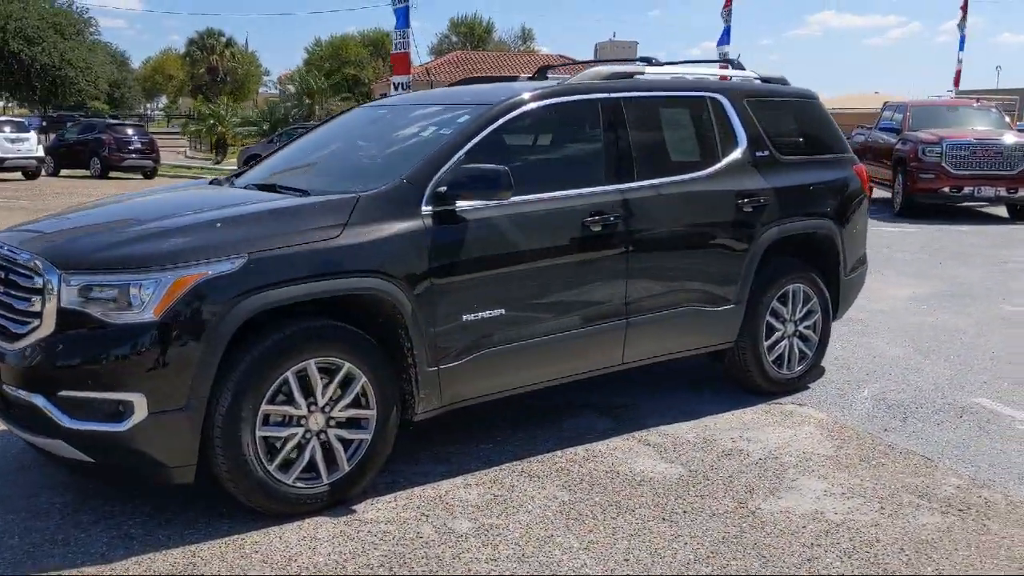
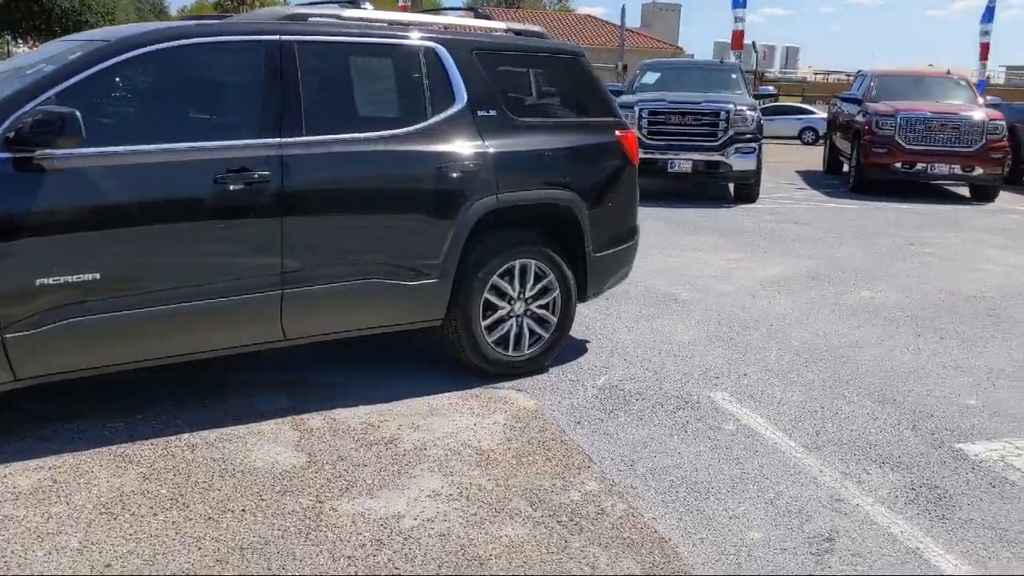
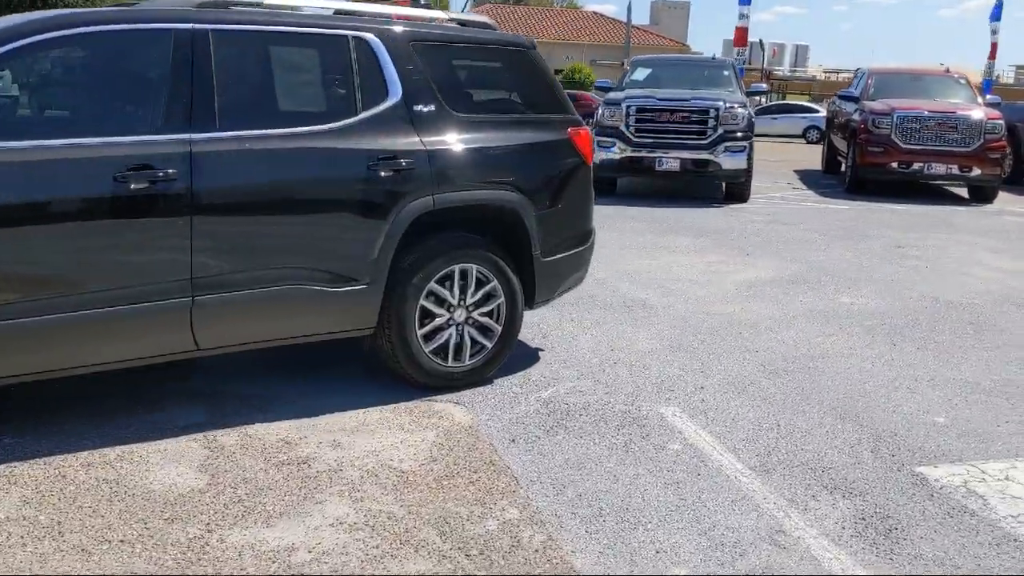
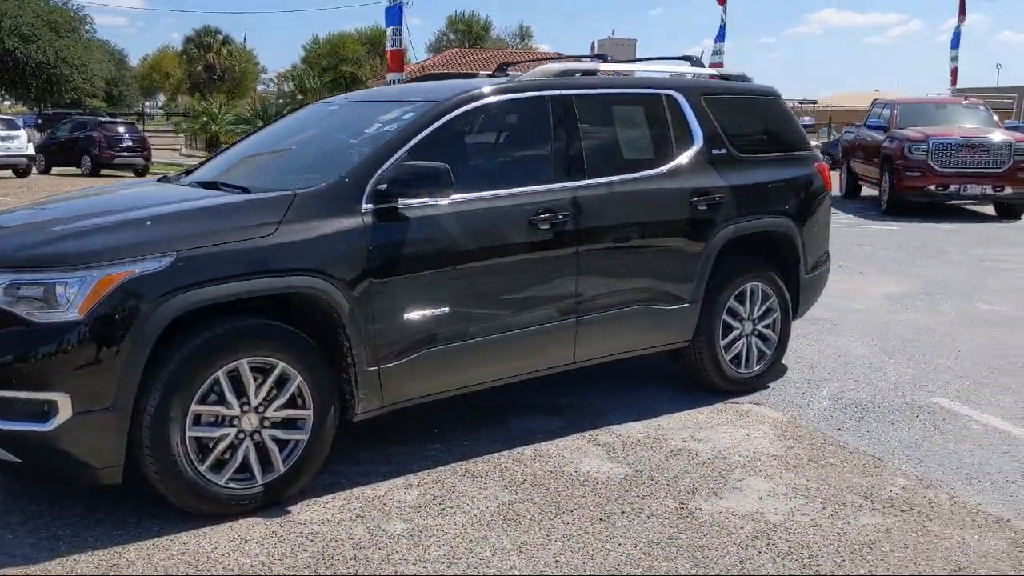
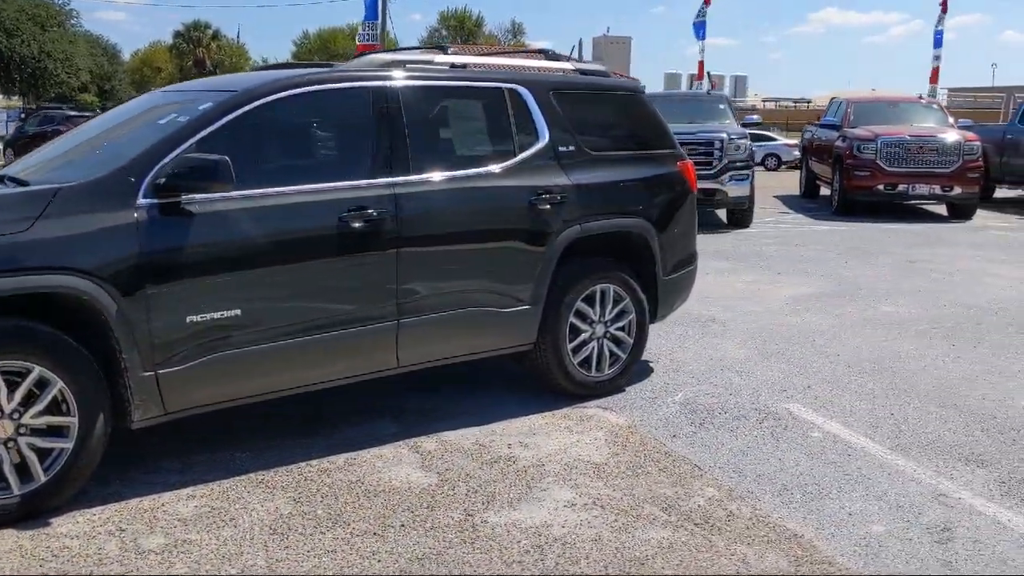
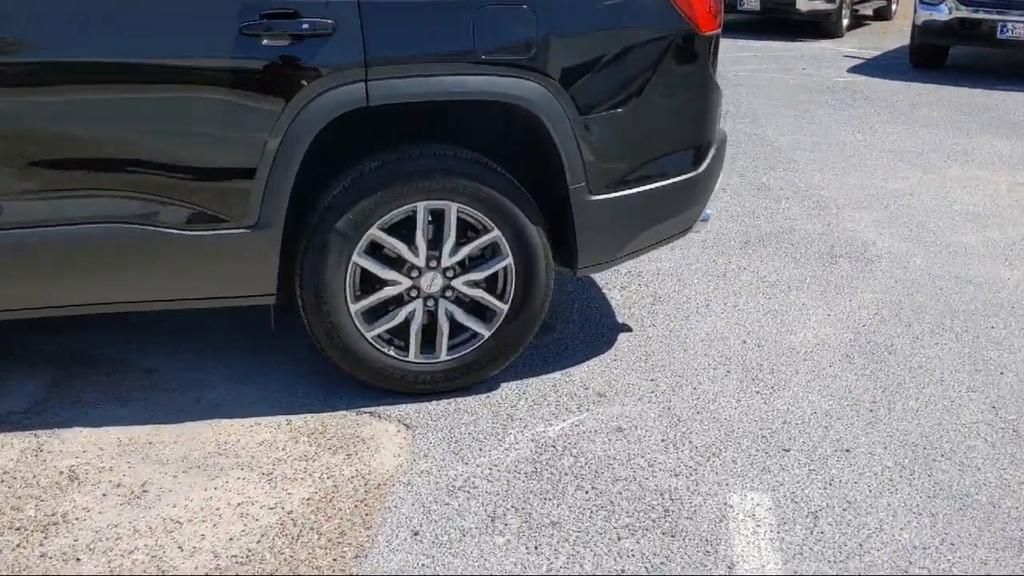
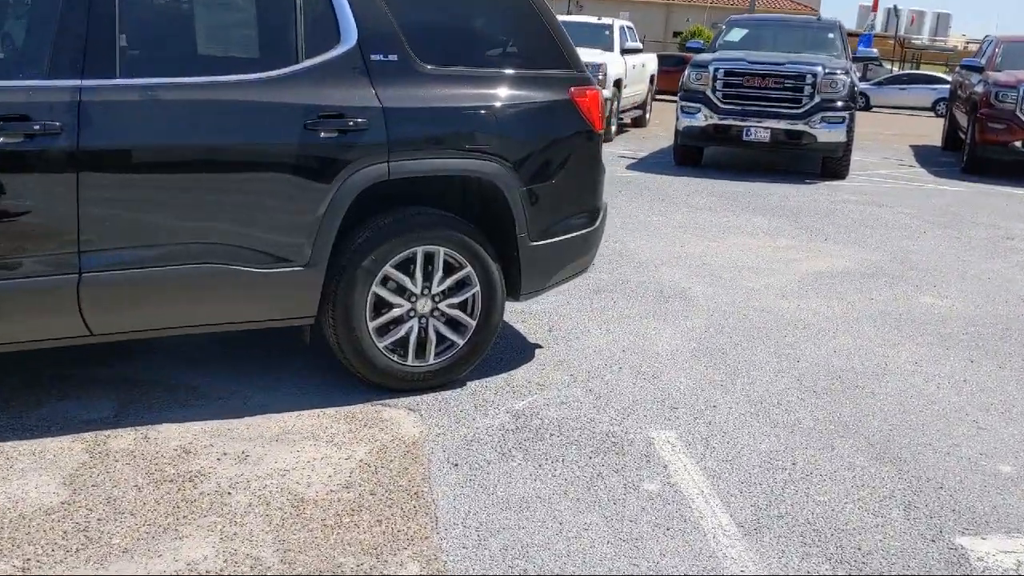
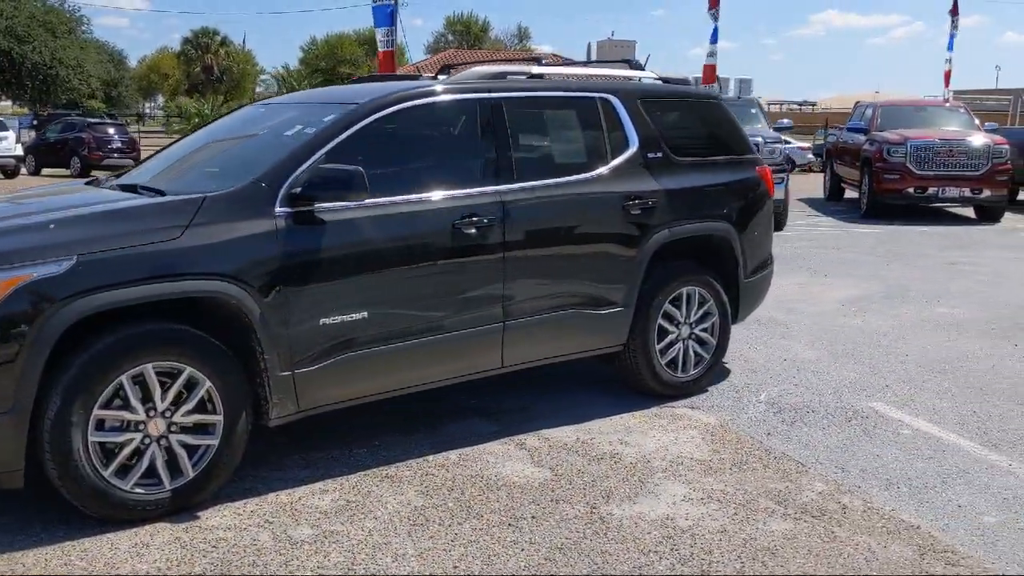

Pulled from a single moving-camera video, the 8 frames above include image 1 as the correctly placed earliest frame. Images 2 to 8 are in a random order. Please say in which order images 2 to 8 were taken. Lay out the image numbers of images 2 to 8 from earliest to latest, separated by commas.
4, 8, 5, 2, 3, 7, 6
